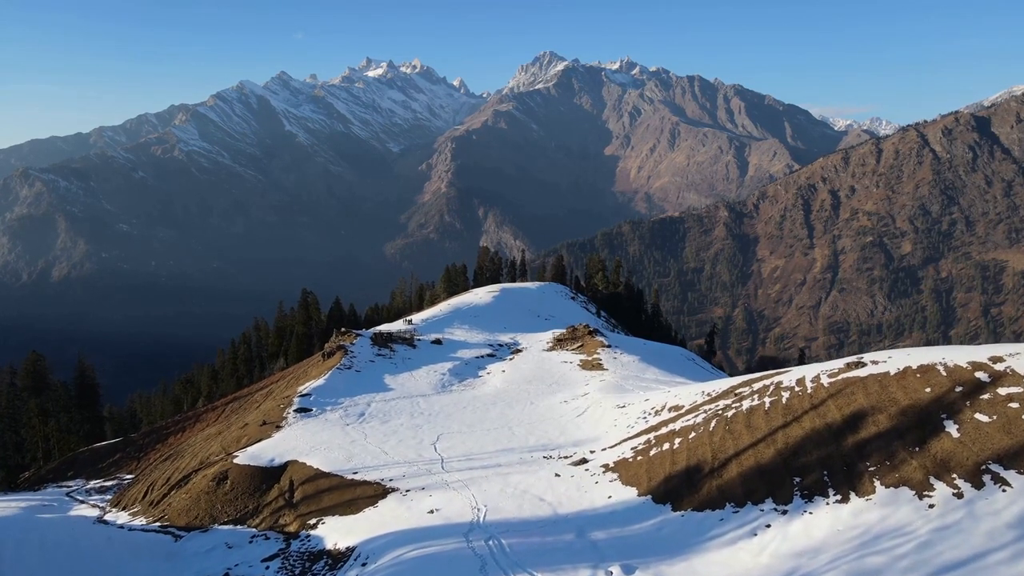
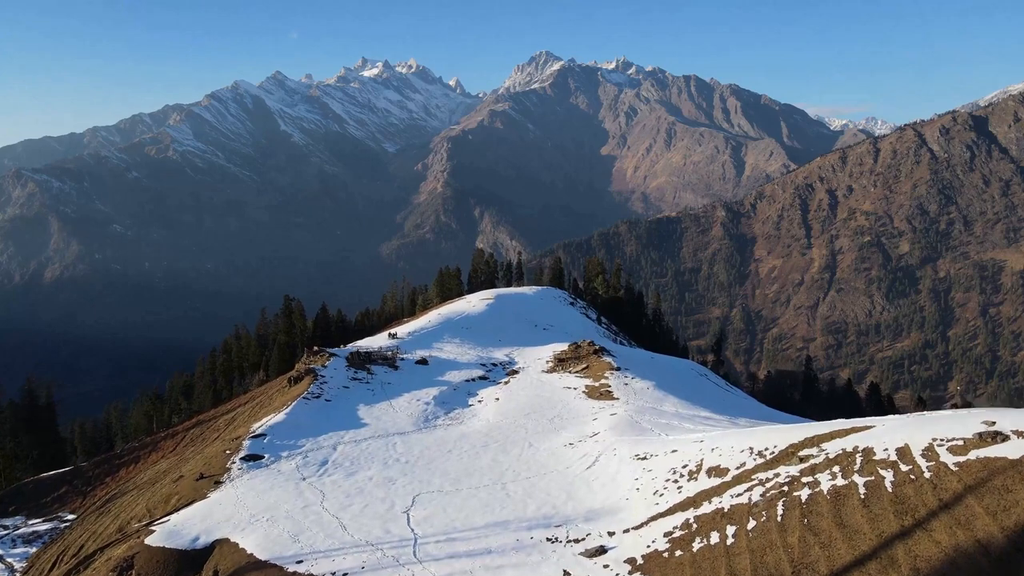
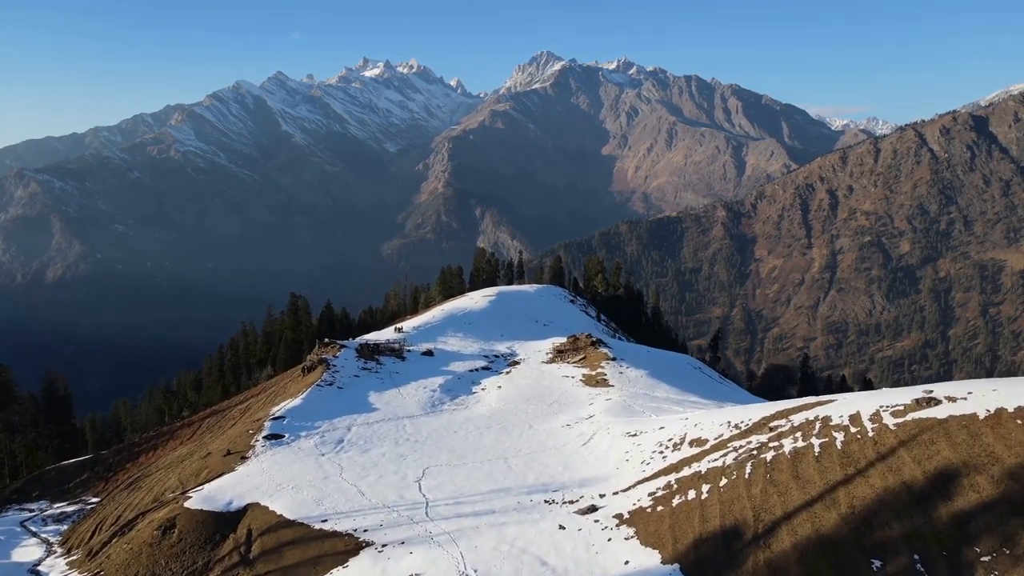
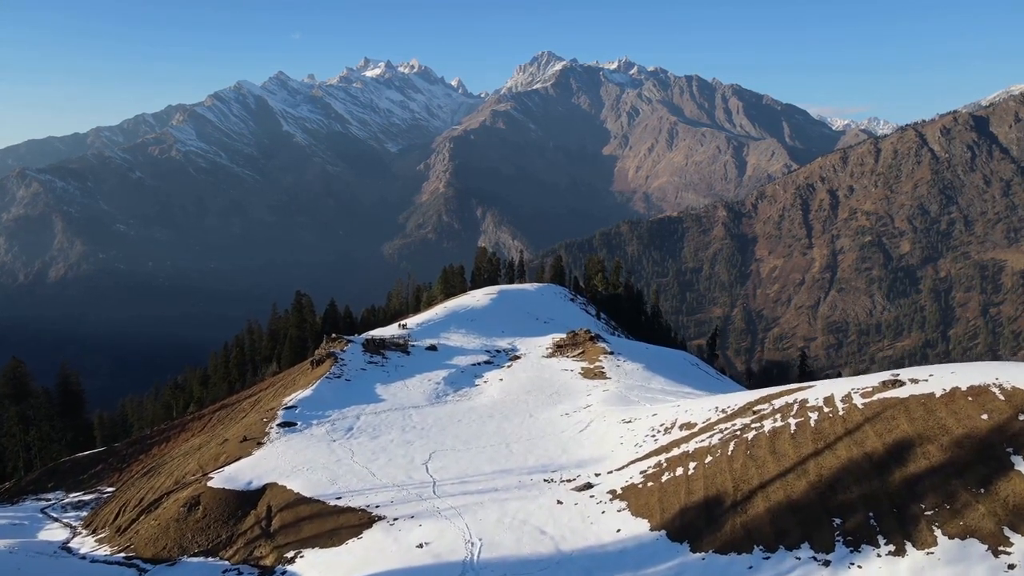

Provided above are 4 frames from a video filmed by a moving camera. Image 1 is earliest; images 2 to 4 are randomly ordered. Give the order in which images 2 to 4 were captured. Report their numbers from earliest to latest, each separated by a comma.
4, 3, 2
